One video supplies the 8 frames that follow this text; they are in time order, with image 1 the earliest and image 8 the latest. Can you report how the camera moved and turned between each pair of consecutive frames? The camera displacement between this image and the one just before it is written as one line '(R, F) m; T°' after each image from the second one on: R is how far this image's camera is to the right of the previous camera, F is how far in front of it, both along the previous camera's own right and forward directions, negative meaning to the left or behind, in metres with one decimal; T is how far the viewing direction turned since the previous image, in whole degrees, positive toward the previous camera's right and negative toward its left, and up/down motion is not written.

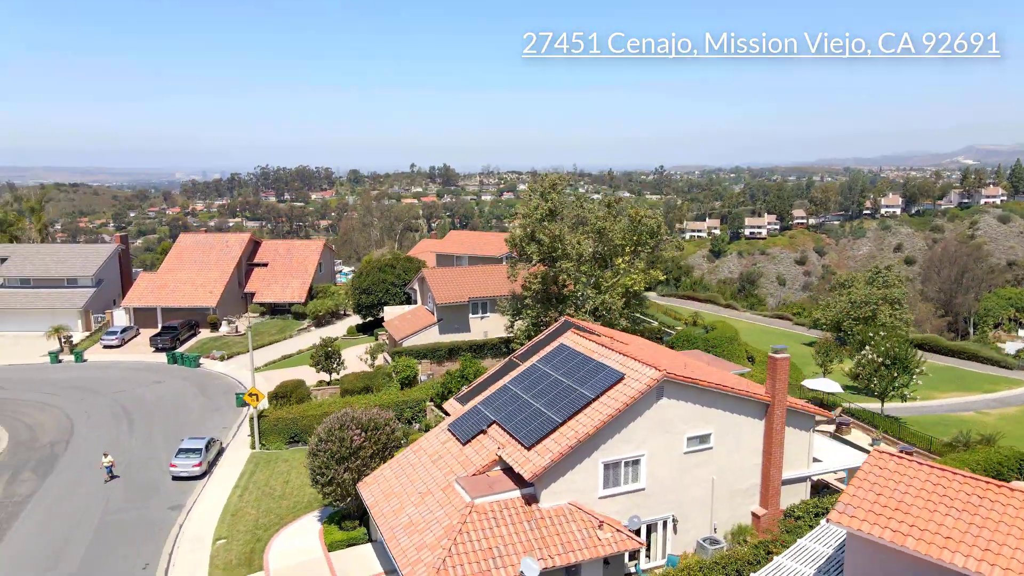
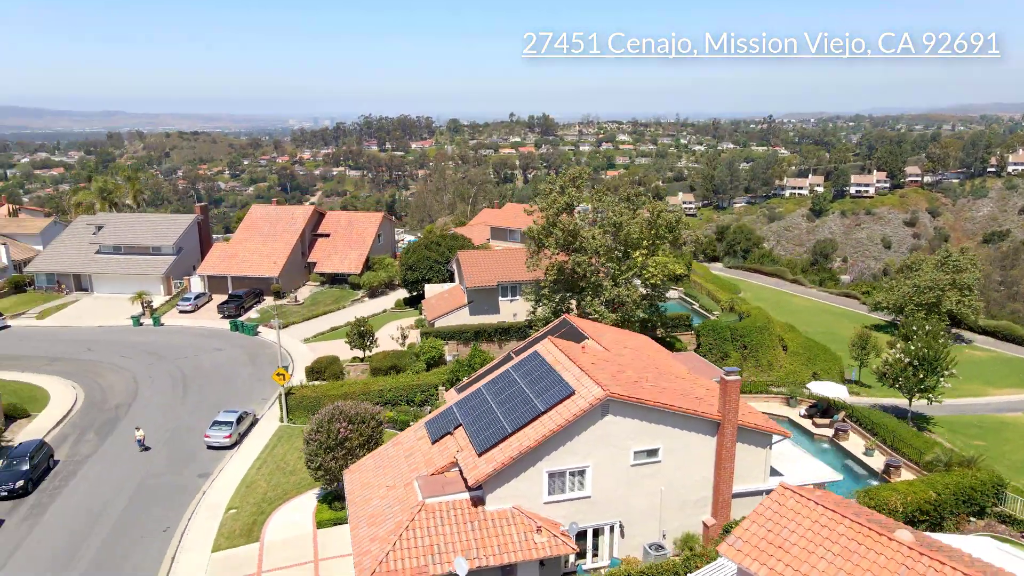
(+4.1, -1.2) m; -8°
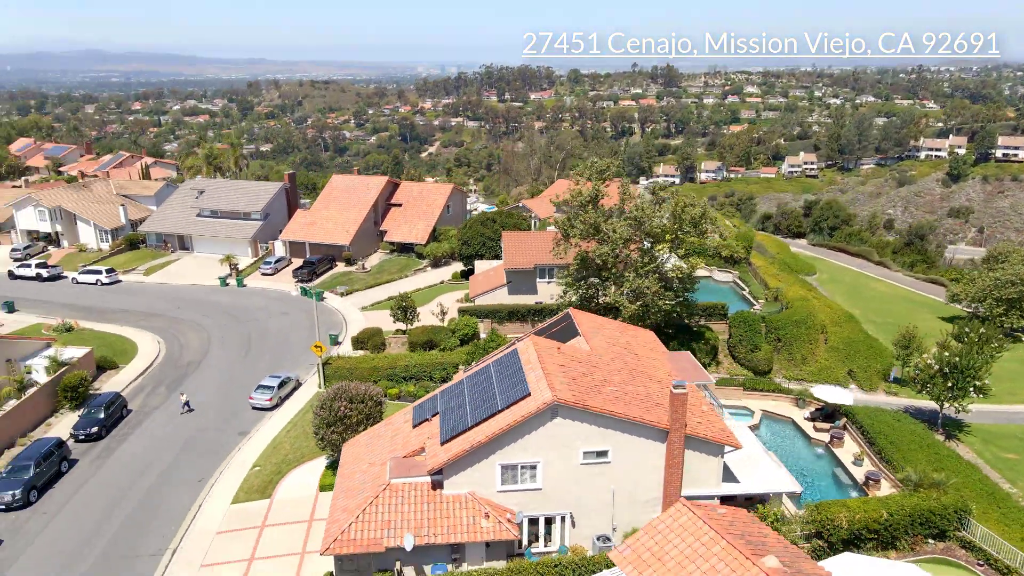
(+4.9, -1.6) m; -9°
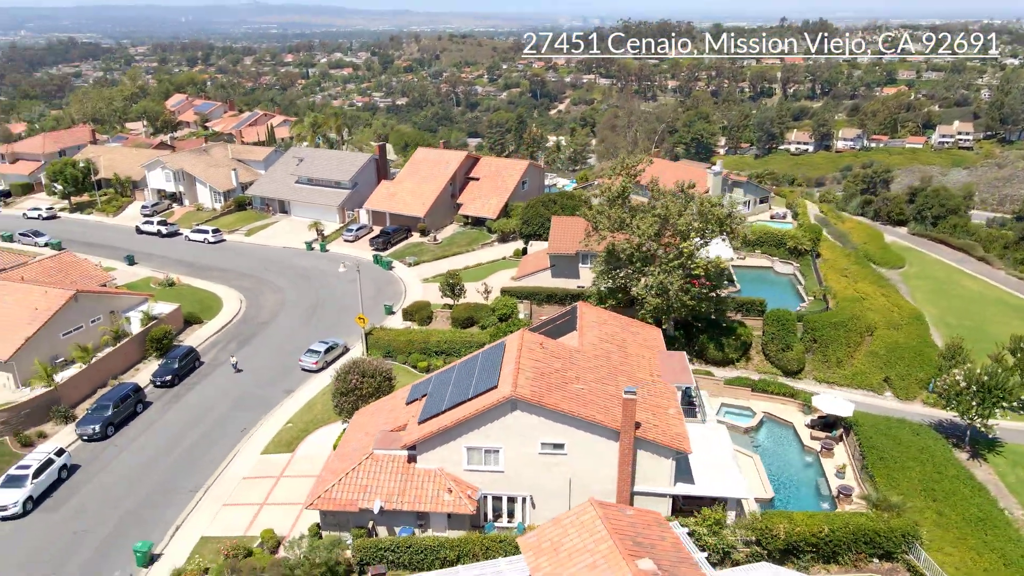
(+5.4, -1.9) m; -10°
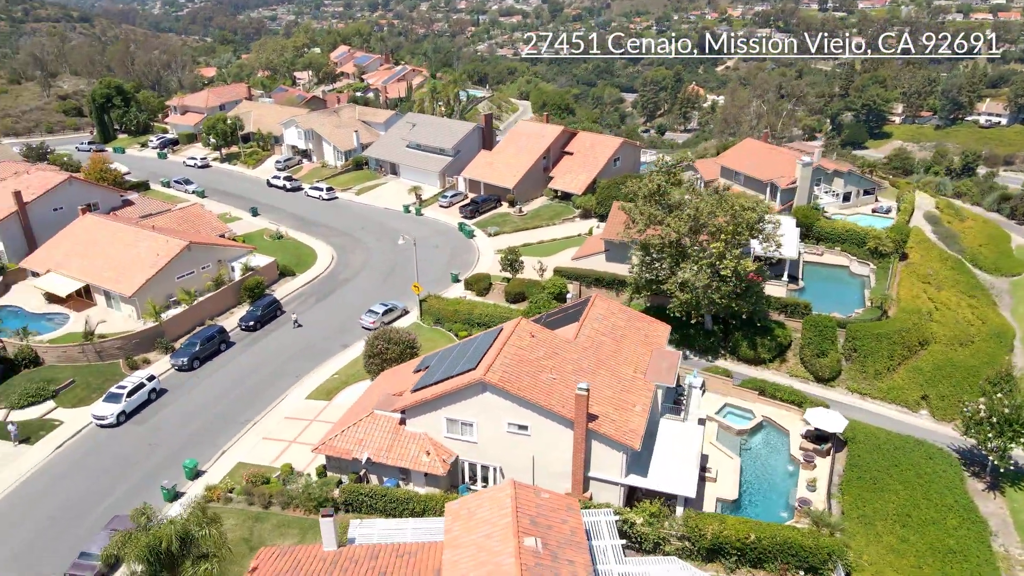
(+6.8, -2.3) m; -12°
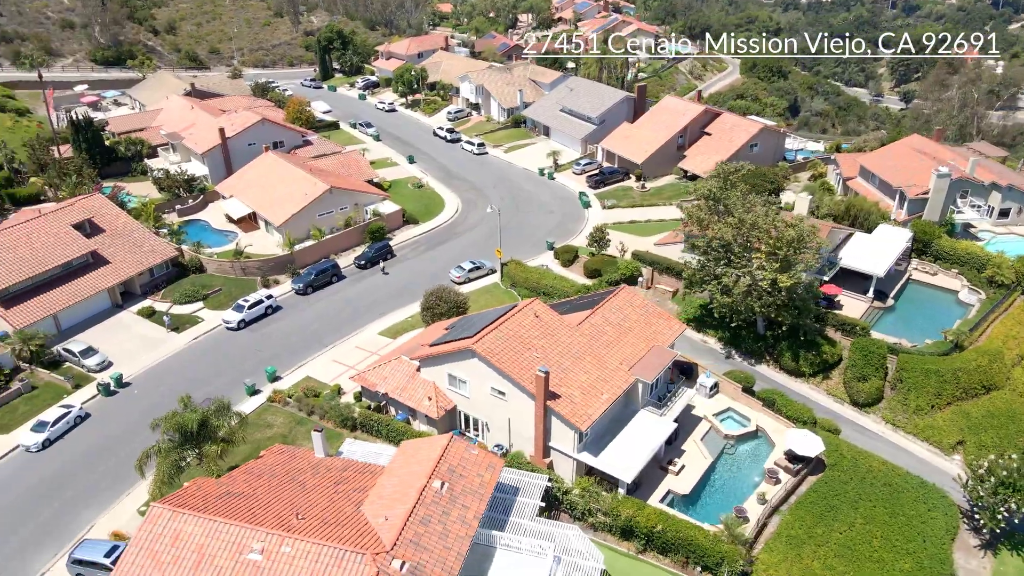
(+10.0, -3.1) m; -16°
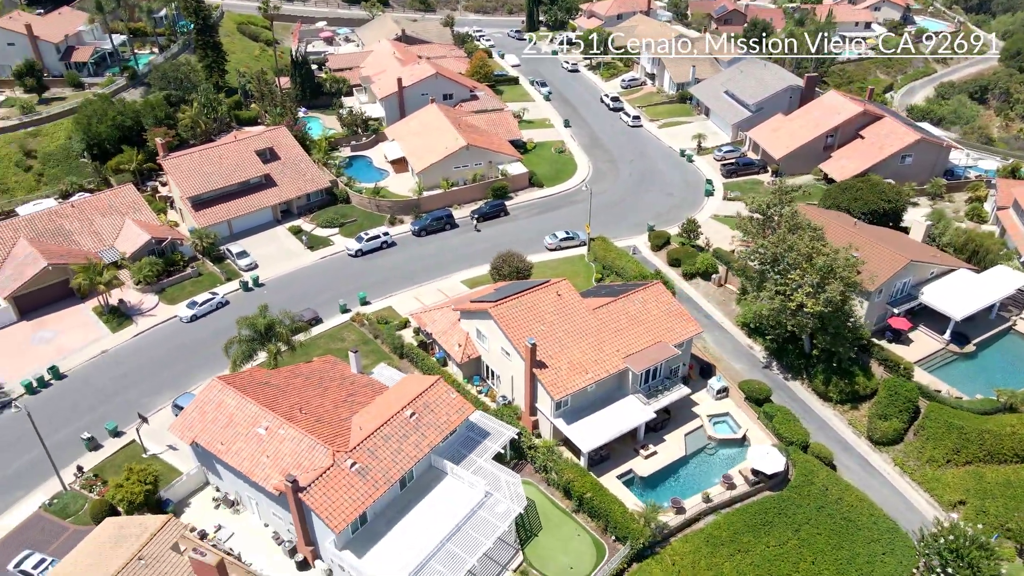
(+10.7, -3.8) m; -17°
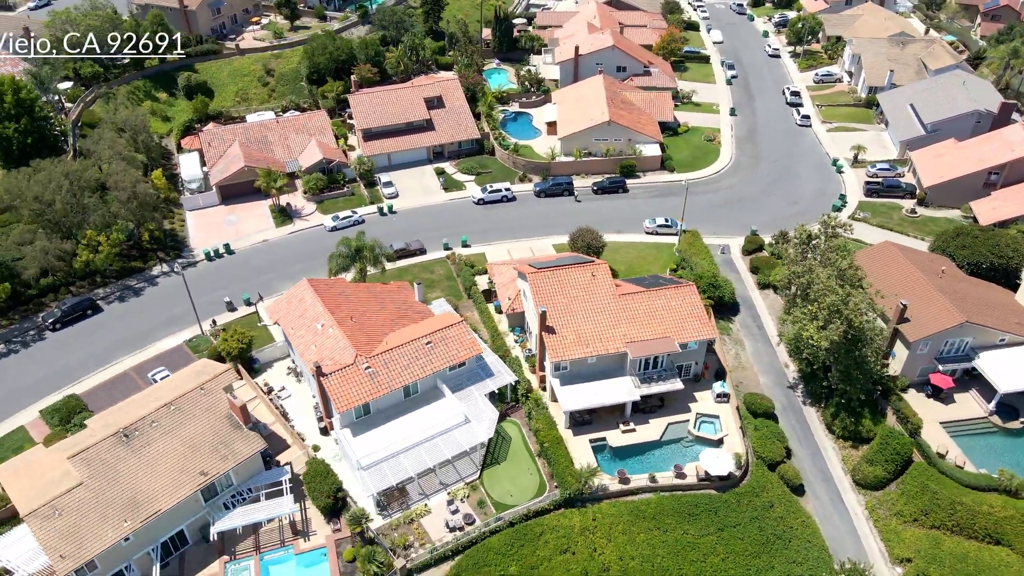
(+12.0, -4.8) m; -17°
